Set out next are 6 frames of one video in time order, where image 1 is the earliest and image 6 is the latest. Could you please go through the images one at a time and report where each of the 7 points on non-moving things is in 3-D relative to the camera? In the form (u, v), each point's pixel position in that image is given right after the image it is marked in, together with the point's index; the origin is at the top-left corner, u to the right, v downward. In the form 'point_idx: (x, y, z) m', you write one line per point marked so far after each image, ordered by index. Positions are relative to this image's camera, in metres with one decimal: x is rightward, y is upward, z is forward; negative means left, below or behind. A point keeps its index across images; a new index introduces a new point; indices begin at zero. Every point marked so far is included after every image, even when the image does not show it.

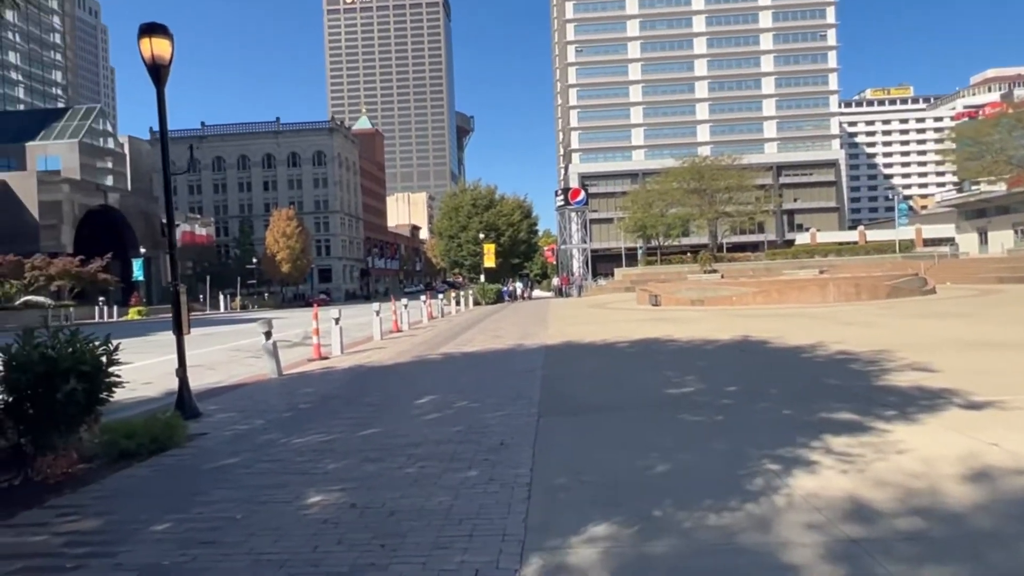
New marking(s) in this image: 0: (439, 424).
0: (-1.0, -1.8, +9.0) m
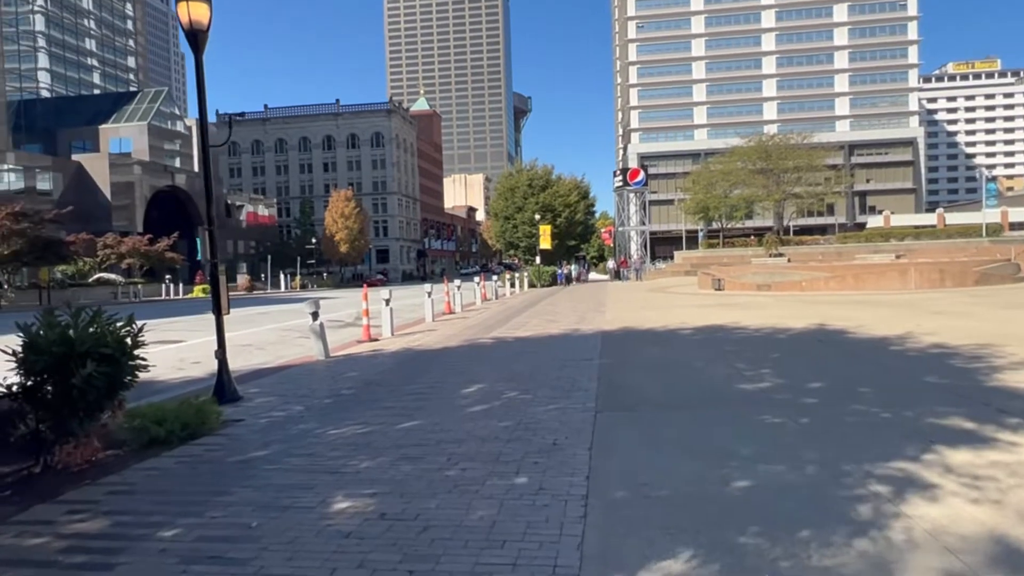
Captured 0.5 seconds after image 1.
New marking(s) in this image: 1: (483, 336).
0: (-0.3, -1.6, +8.2) m
1: (-0.7, -1.3, +17.5) m
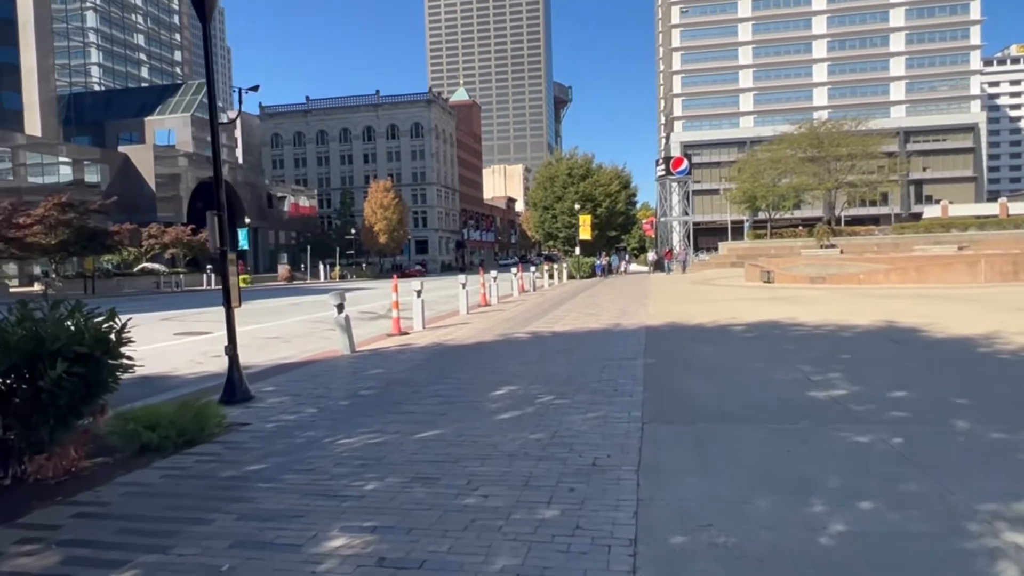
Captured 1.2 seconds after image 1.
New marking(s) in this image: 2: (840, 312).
0: (0.0, -1.5, +7.2) m
1: (+0.2, -1.1, +16.5) m
2: (+8.7, -0.6, +17.8) m
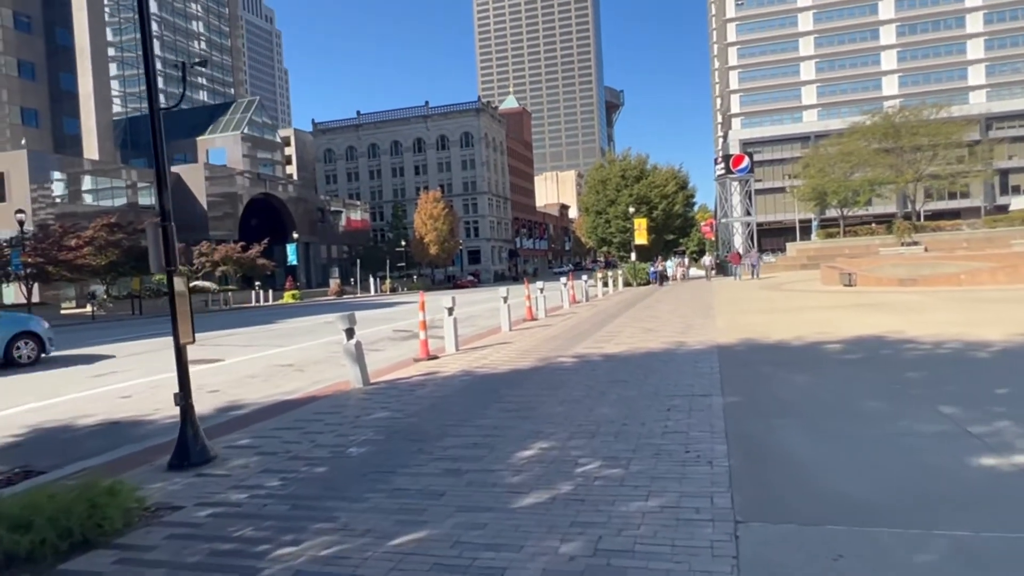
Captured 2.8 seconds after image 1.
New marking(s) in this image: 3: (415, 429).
0: (+0.2, -1.7, +4.8) m
1: (+1.2, -1.4, +14.0) m
2: (+9.7, -0.7, +14.6) m
3: (-1.2, -1.8, +8.3) m
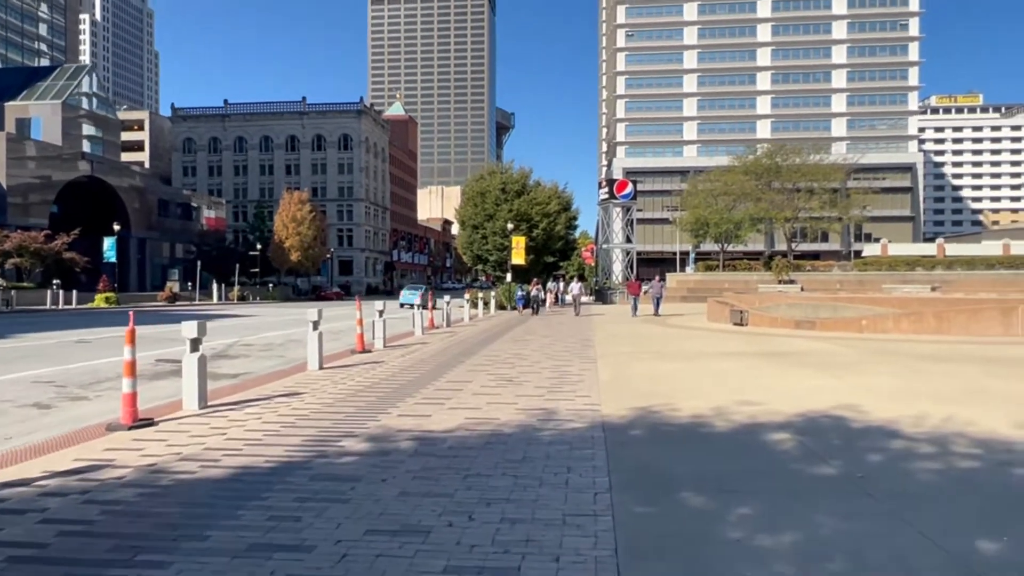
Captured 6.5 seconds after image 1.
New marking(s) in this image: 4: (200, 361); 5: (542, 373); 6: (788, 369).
0: (-1.2, -1.9, -0.7) m
1: (-1.9, -1.8, +8.6) m
2: (+6.5, -1.7, +10.6) m
3: (-3.2, -1.9, +2.5) m
4: (-4.7, -1.1, +10.1) m
5: (+0.6, -1.7, +13.3) m
6: (+5.7, -1.7, +13.8) m
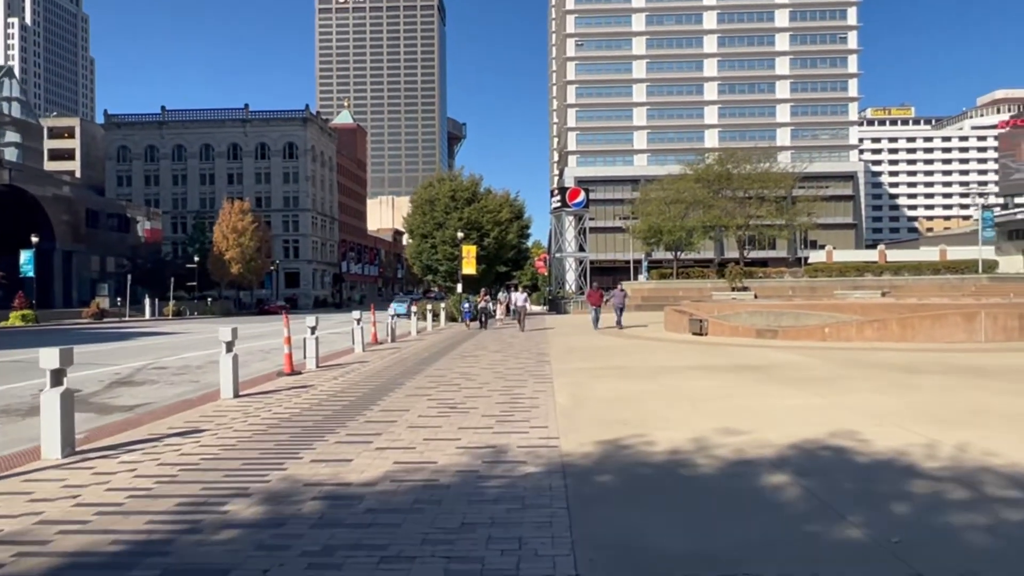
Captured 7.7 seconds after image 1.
0: (-1.2, -1.9, -2.4) m
1: (-2.5, -1.9, +6.8) m
2: (+5.7, -1.8, +9.4) m
3: (-3.4, -2.0, +0.7) m
4: (-5.4, -1.3, +8.1) m
5: (-0.4, -1.9, +11.7) m
6: (+4.7, -1.8, +12.6) m
